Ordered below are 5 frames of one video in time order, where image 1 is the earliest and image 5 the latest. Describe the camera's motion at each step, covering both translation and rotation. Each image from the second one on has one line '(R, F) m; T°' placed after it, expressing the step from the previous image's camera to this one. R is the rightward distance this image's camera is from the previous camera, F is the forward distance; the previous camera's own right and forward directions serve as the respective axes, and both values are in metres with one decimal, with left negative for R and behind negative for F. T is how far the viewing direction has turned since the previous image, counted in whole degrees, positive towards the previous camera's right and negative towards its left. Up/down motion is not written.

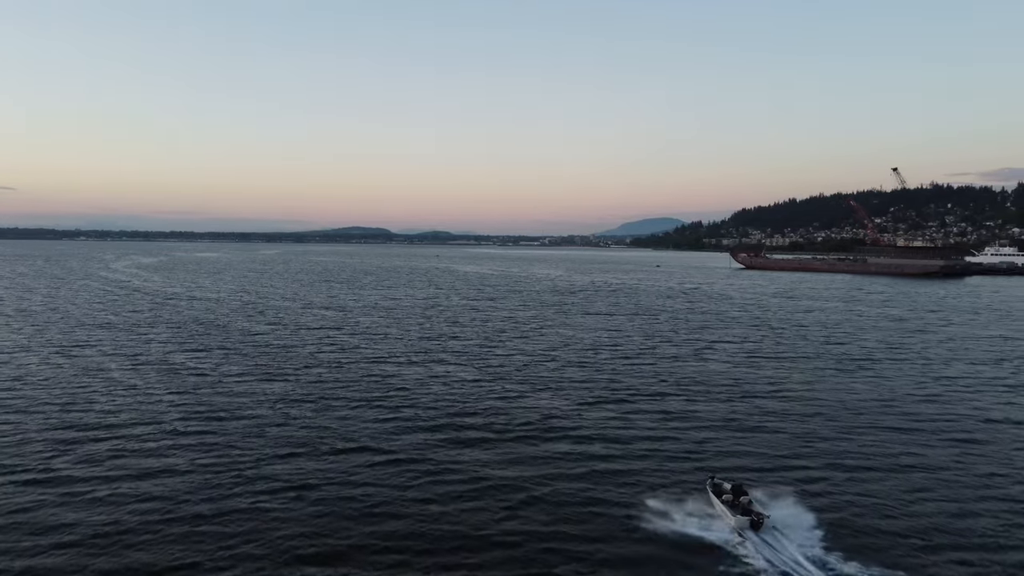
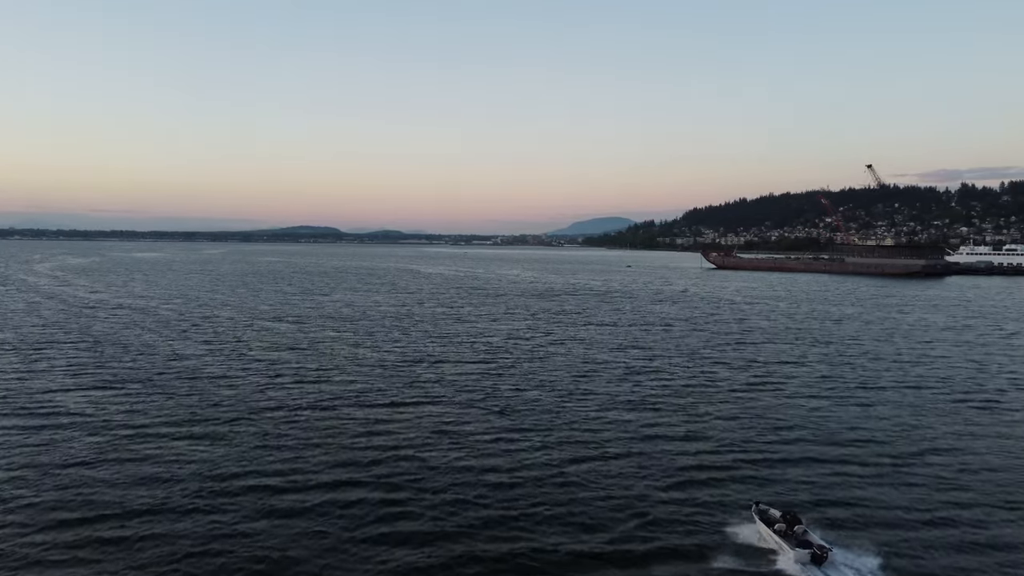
(-2.2, +8.8) m; +3°
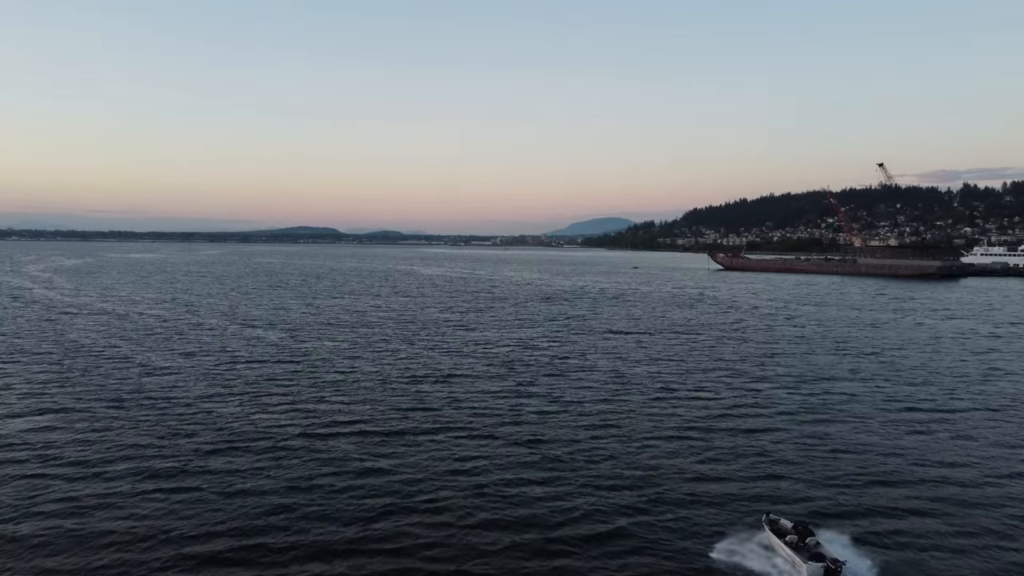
(-0.7, +3.7) m; 0°
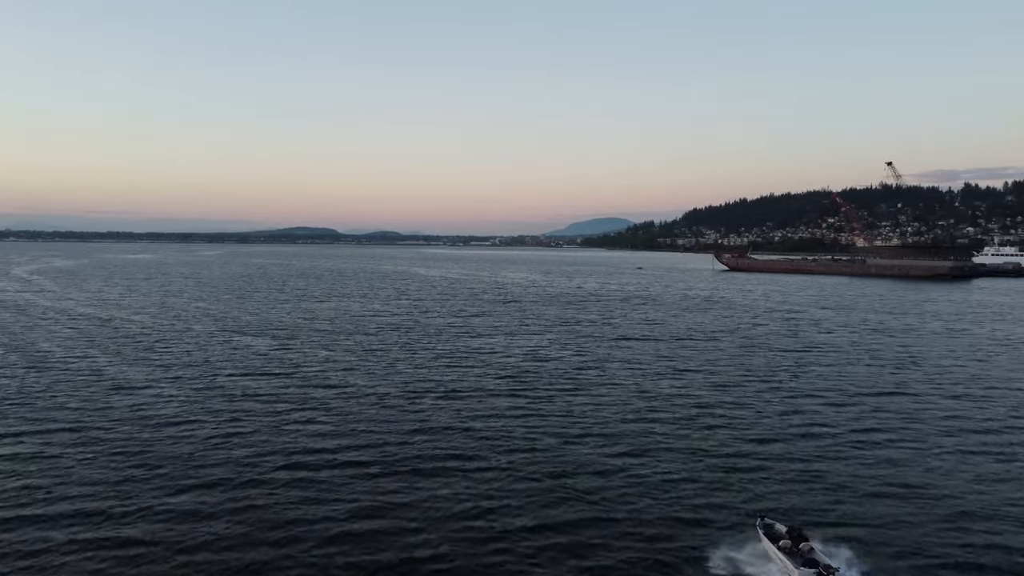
(-0.4, +3.0) m; 0°
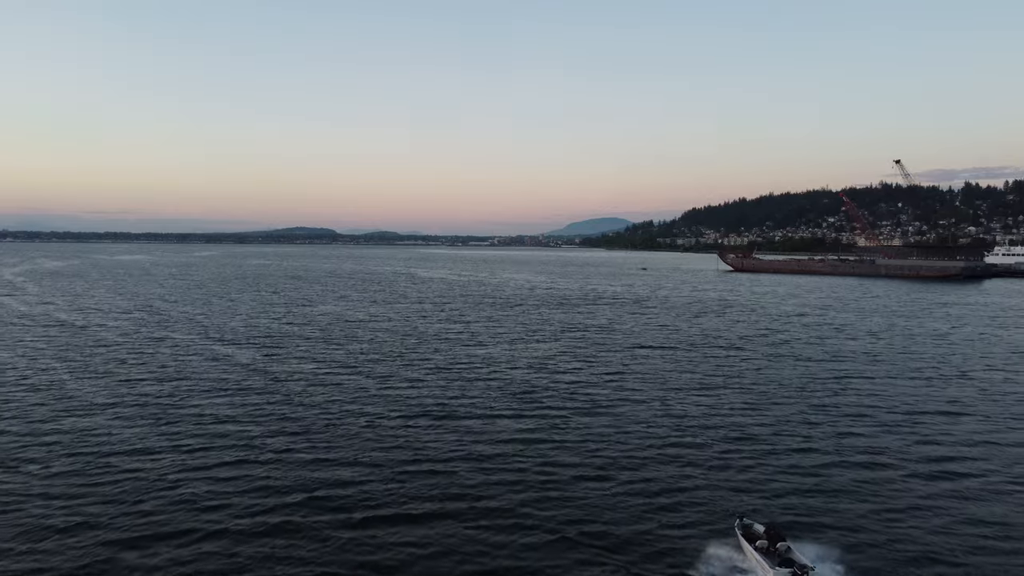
(-0.3, +3.2) m; 0°
